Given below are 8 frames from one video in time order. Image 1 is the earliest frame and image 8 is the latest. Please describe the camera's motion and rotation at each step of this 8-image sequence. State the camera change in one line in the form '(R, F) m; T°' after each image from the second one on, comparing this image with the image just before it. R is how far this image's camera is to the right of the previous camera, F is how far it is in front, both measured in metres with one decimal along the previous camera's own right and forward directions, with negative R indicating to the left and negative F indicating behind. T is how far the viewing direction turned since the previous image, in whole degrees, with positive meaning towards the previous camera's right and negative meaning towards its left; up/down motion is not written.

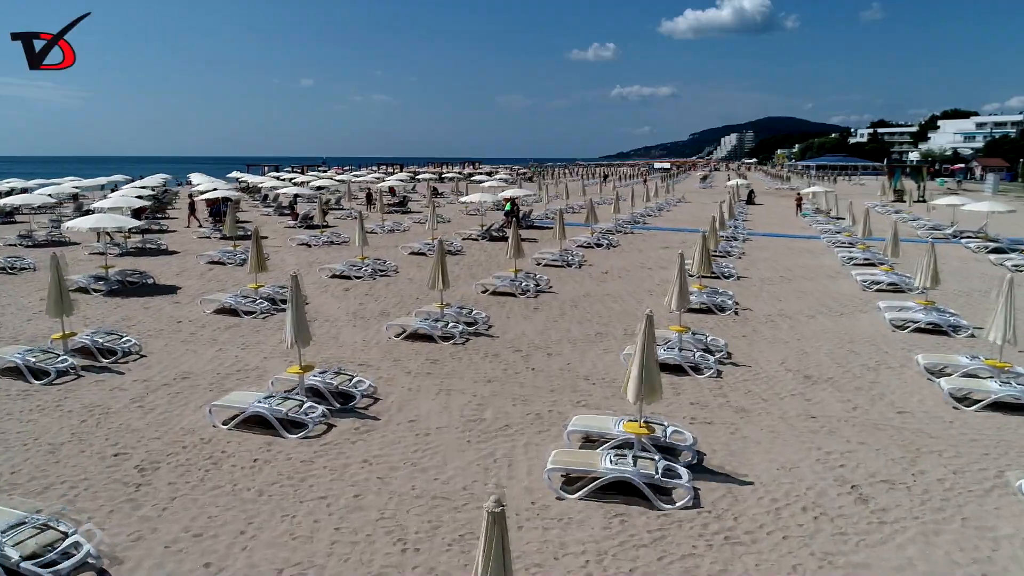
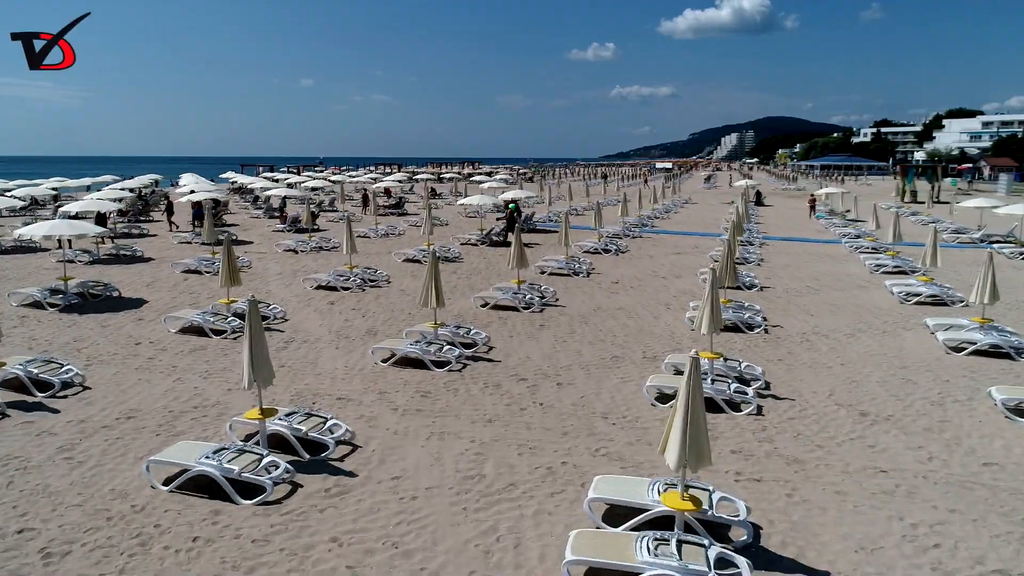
(0.0, +1.2) m; 0°
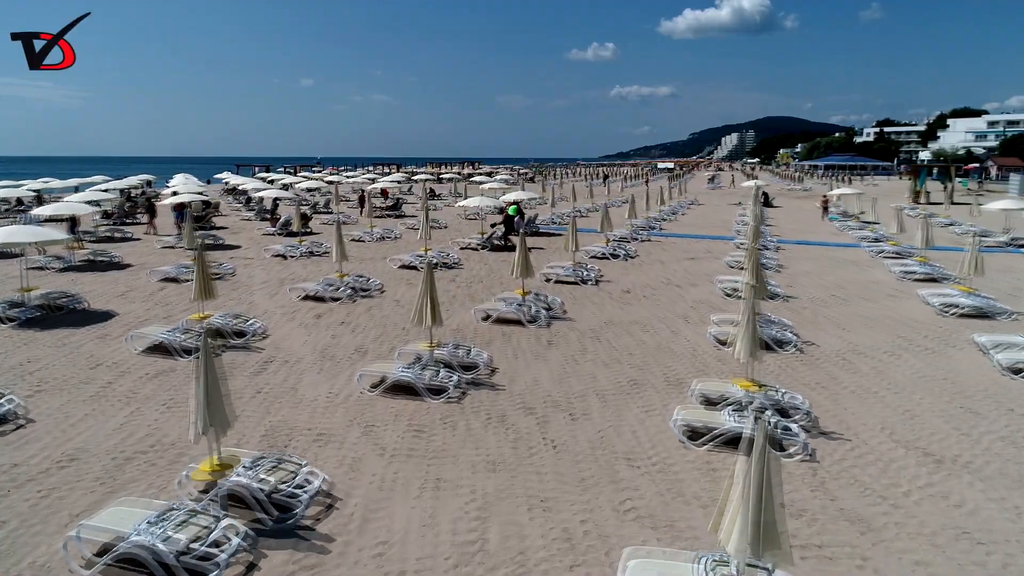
(-0.1, +1.0) m; 0°
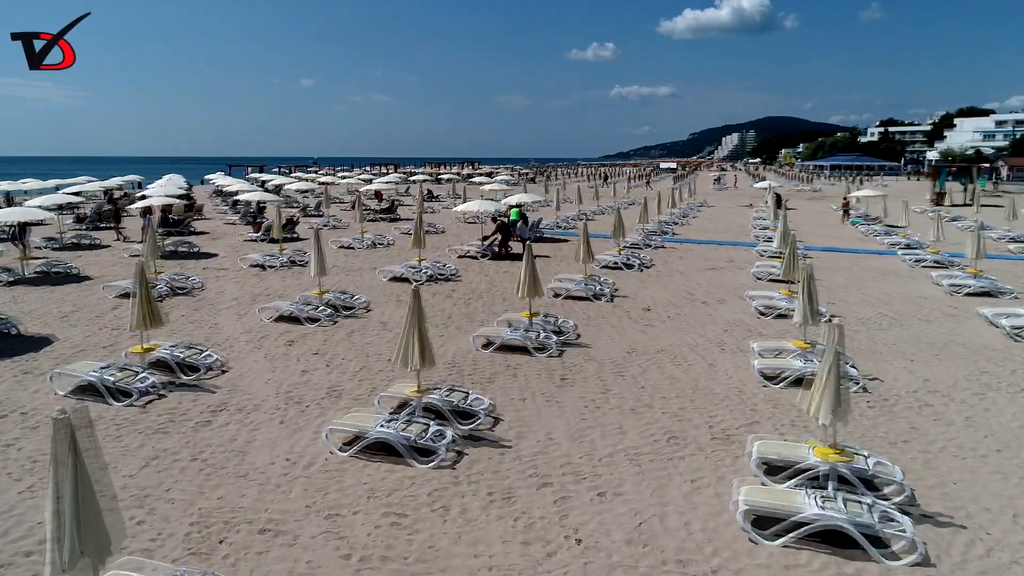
(-0.1, +1.5) m; 0°
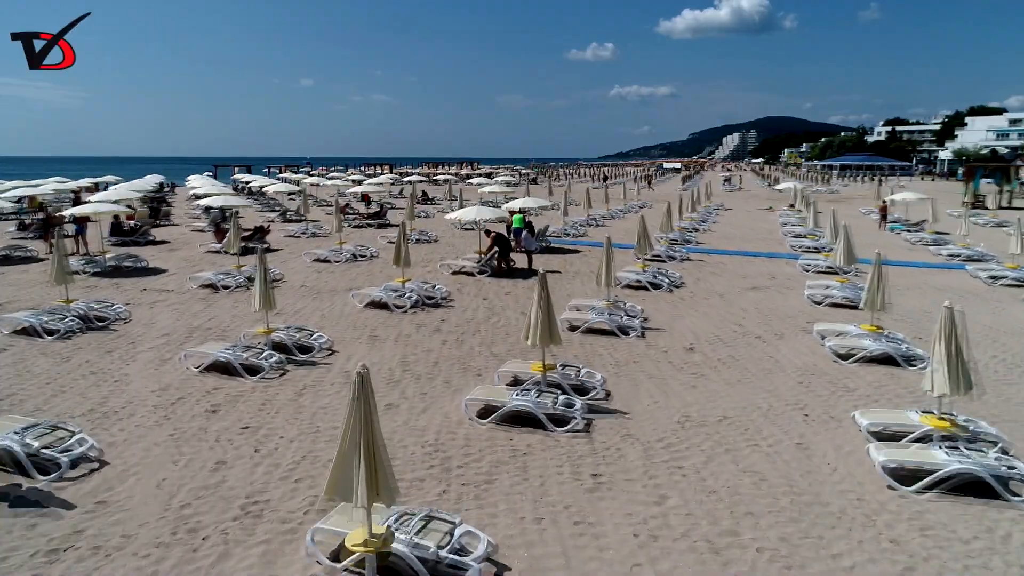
(-0.1, +2.4) m; 0°
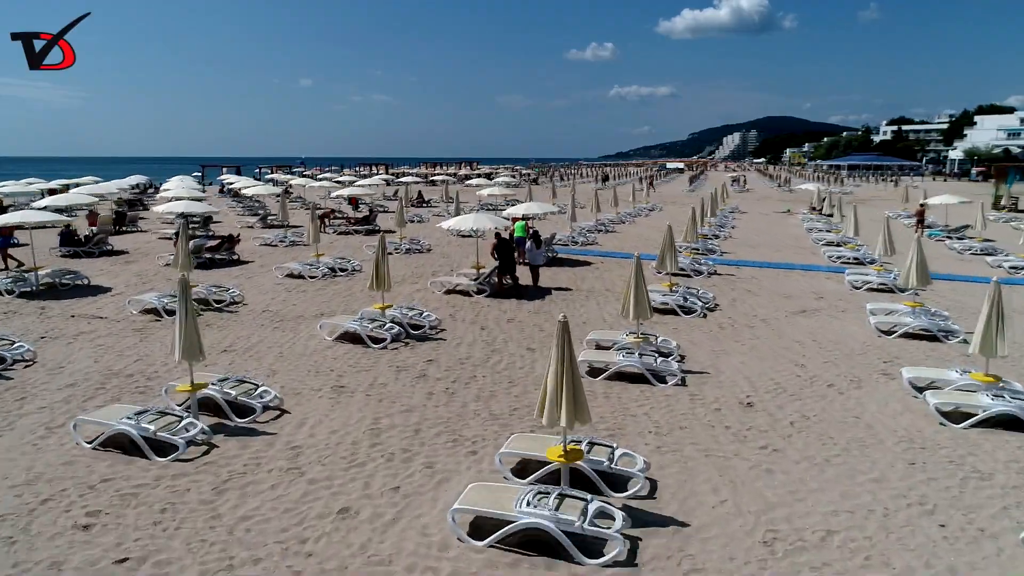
(-0.1, +2.0) m; 0°
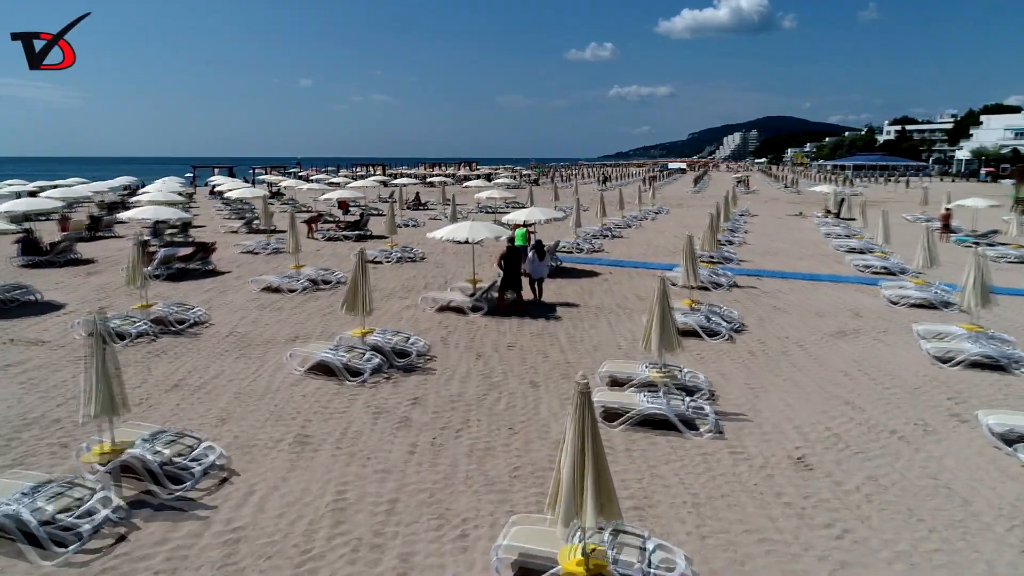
(0.0, +1.2) m; 0°
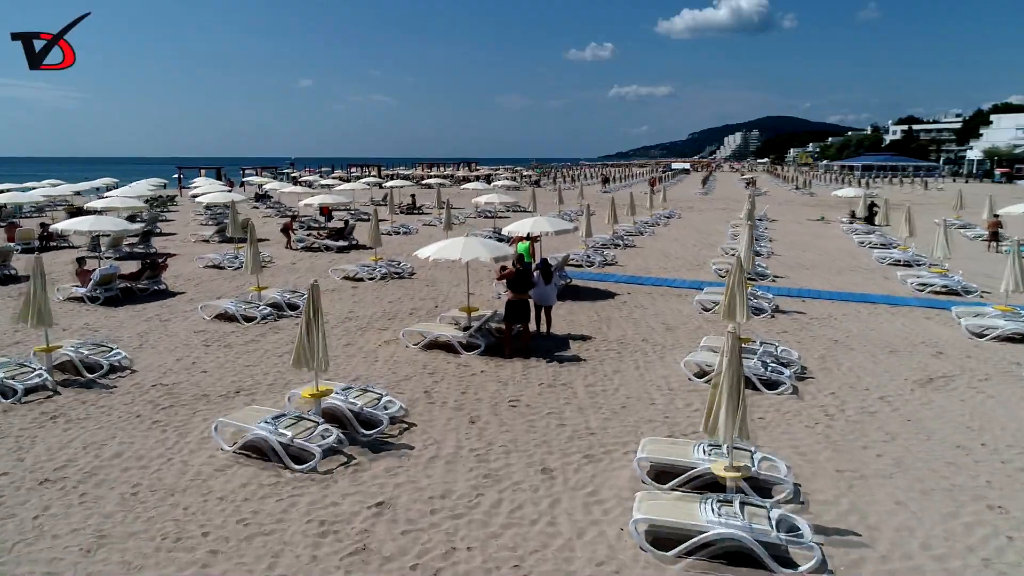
(0.0, +1.9) m; 0°
